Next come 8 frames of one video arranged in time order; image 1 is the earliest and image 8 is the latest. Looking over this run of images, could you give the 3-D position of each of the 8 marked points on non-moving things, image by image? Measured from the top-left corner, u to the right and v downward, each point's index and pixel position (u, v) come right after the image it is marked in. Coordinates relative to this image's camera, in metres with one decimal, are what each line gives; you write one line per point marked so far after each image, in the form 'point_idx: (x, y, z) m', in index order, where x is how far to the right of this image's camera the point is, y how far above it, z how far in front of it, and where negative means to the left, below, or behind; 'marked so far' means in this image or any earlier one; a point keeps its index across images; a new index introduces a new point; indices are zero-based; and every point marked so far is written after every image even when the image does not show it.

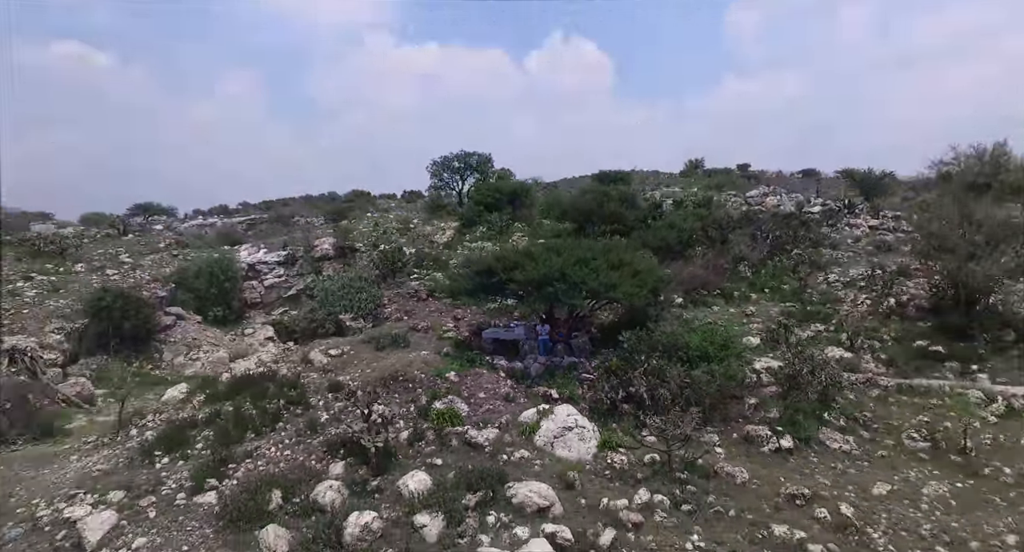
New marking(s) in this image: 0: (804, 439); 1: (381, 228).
0: (+2.3, -1.2, +3.8) m
1: (-3.0, +1.1, +11.9) m
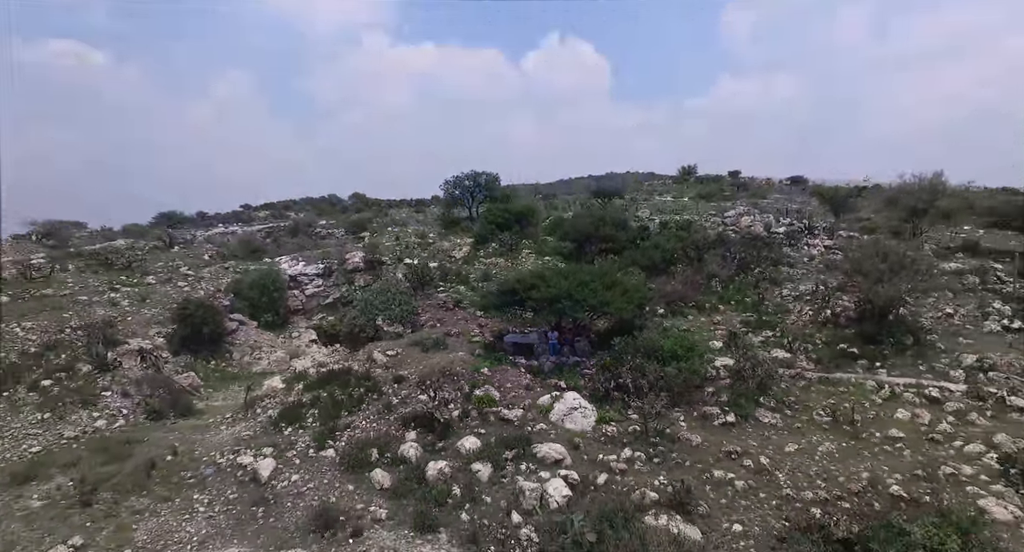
0: (+2.5, -1.4, +5.4) m
1: (-2.8, +0.9, +13.4) m
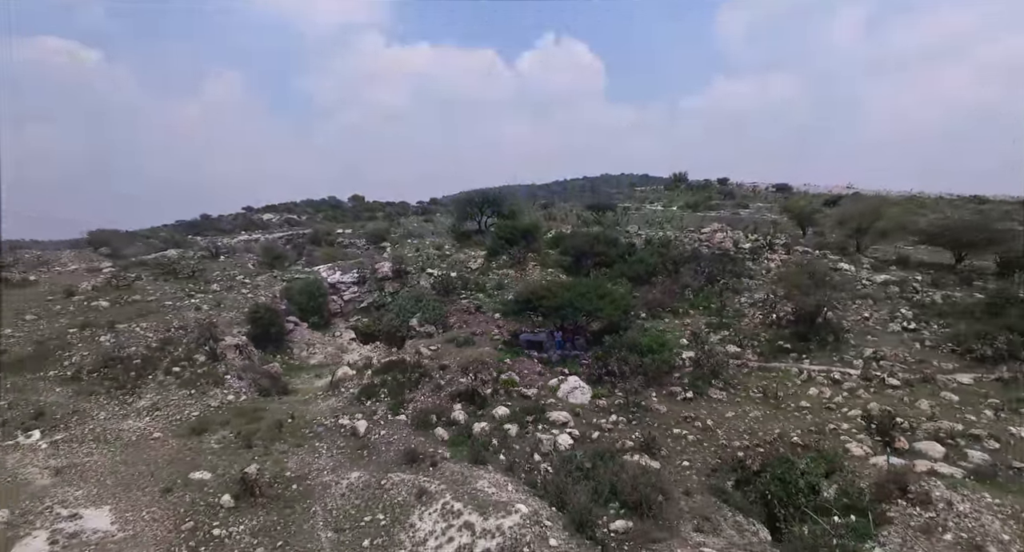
0: (+2.8, -1.7, +7.4) m
1: (-2.7, +0.7, +15.4) m
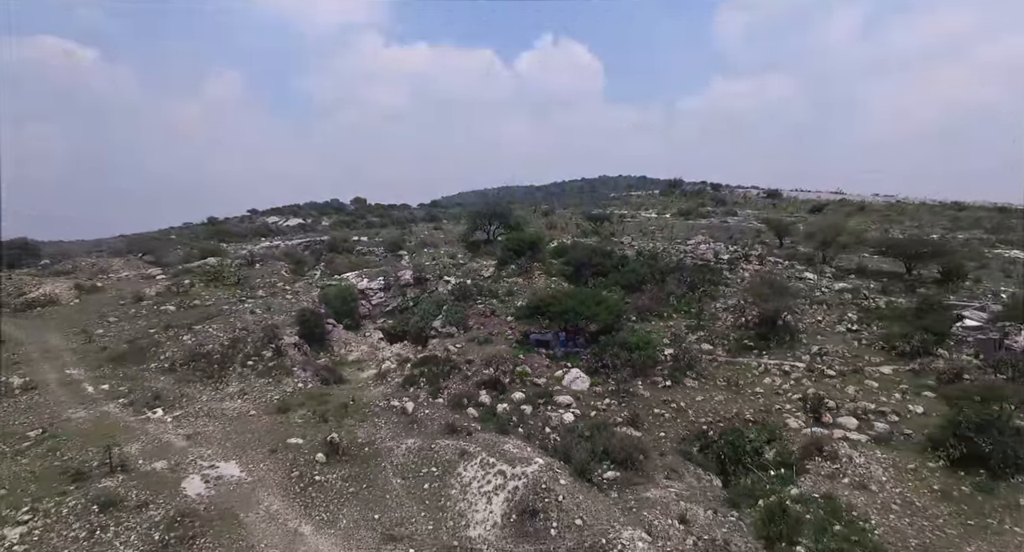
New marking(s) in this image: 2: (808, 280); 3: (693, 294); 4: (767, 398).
0: (+3.0, -1.9, +9.3) m
1: (-2.4, +0.5, +17.2) m
2: (+7.5, 0.0, +12.9) m
3: (+4.5, -0.4, +12.6) m
4: (+4.3, -2.0, +8.6) m
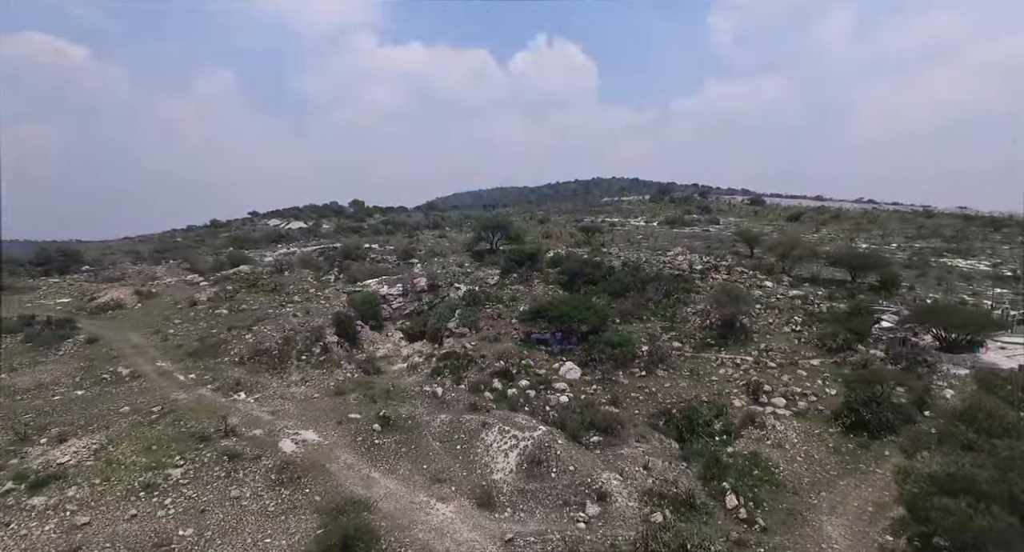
0: (+3.2, -2.1, +11.6) m
1: (-2.4, +0.2, +19.5) m
2: (+7.6, -0.3, +15.3) m
3: (+4.6, -0.7, +15.0) m
4: (+4.4, -2.3, +10.9) m
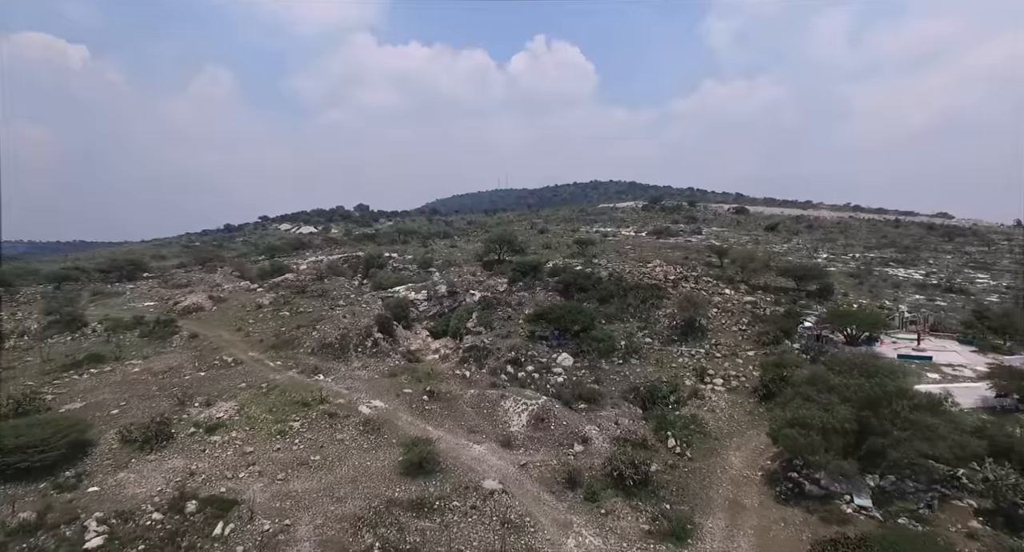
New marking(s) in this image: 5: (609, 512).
0: (+3.4, -2.5, +15.2) m
1: (-2.2, -0.1, +23.1) m
2: (+7.9, -0.6, +18.9) m
3: (+4.8, -1.0, +18.6) m
4: (+4.7, -2.6, +14.5) m
5: (+1.7, -4.1, +8.8) m
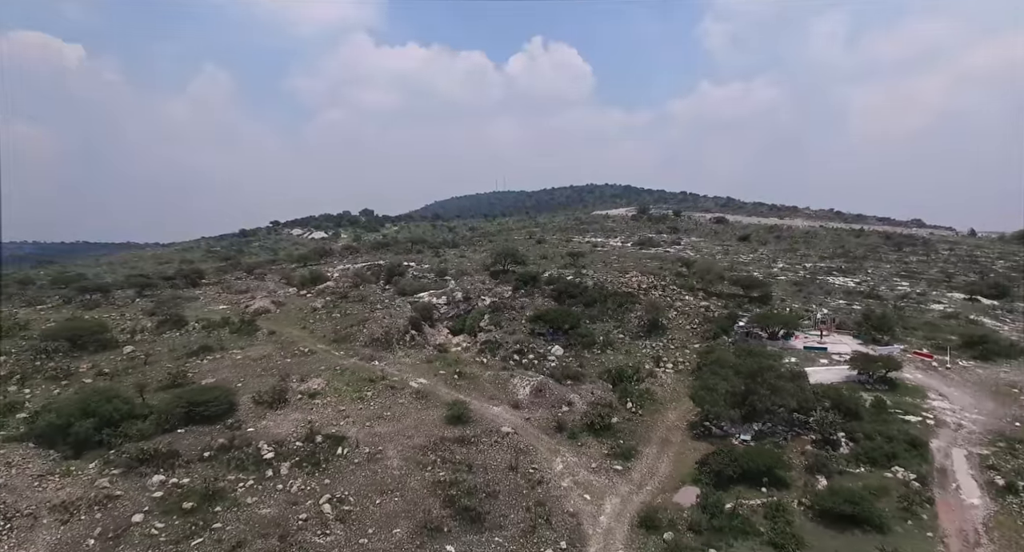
0: (+3.6, -2.9, +20.1) m
1: (-2.0, -0.6, +27.9) m
2: (+8.1, -1.1, +23.8) m
3: (+5.0, -1.5, +23.5) m
4: (+4.9, -3.1, +19.4) m
5: (+1.9, -4.5, +13.7) m
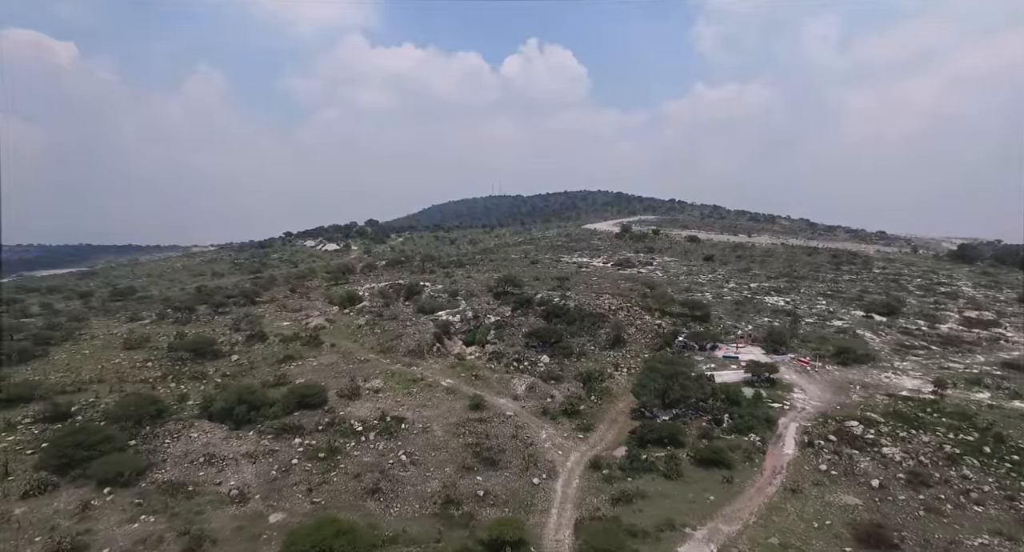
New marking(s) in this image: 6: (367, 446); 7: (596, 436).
0: (+3.6, -4.4, +27.3) m
1: (-2.1, -2.0, +35.1) m
2: (+8.0, -2.5, +31.1) m
3: (+5.0, -2.9, +30.7) m
4: (+4.9, -4.5, +26.7) m
5: (+2.0, -6.0, +20.9) m
6: (-5.3, -6.2, +18.5) m
7: (+3.3, -6.2, +19.9) m
